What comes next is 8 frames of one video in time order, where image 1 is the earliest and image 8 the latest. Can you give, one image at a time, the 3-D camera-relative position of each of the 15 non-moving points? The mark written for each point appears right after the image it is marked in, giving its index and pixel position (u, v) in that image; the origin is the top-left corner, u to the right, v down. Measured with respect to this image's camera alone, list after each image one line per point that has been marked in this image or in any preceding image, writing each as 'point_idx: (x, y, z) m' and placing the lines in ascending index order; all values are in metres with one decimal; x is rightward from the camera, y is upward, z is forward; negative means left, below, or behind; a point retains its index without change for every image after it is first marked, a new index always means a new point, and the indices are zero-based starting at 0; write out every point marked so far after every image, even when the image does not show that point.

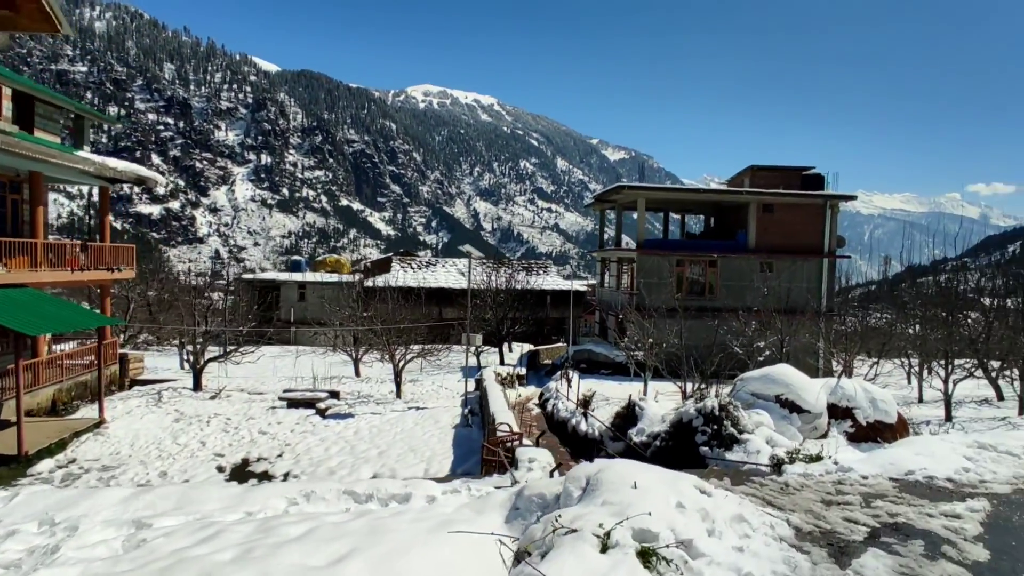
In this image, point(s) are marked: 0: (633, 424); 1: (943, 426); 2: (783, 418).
0: (+1.9, -2.1, +9.3) m
1: (+9.8, -3.1, +13.5) m
2: (+4.2, -2.0, +9.1) m
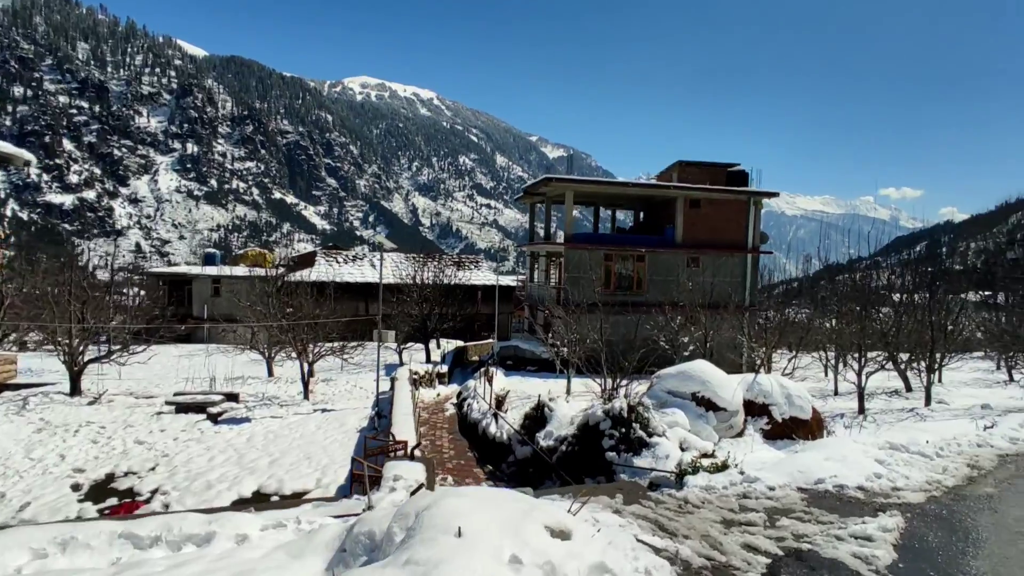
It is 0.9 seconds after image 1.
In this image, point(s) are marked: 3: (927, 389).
0: (+0.4, -2.0, +8.6) m
1: (+7.9, -3.0, +13.6) m
2: (+2.7, -1.9, +8.7) m
3: (+11.5, -2.8, +16.5) m
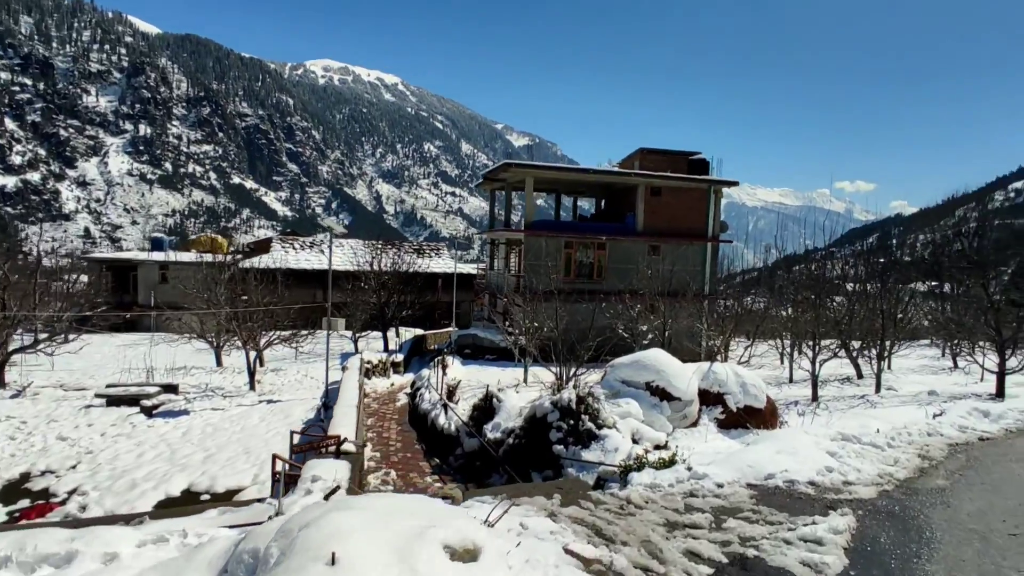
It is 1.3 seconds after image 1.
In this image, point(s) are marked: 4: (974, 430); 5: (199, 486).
0: (-0.3, -1.8, +8.3) m
1: (+6.8, -2.7, +13.7) m
2: (+2.0, -1.7, +8.5) m
3: (+10.3, -2.5, +16.8) m
4: (+5.1, -1.6, +6.6) m
5: (-4.4, -2.8, +8.4) m
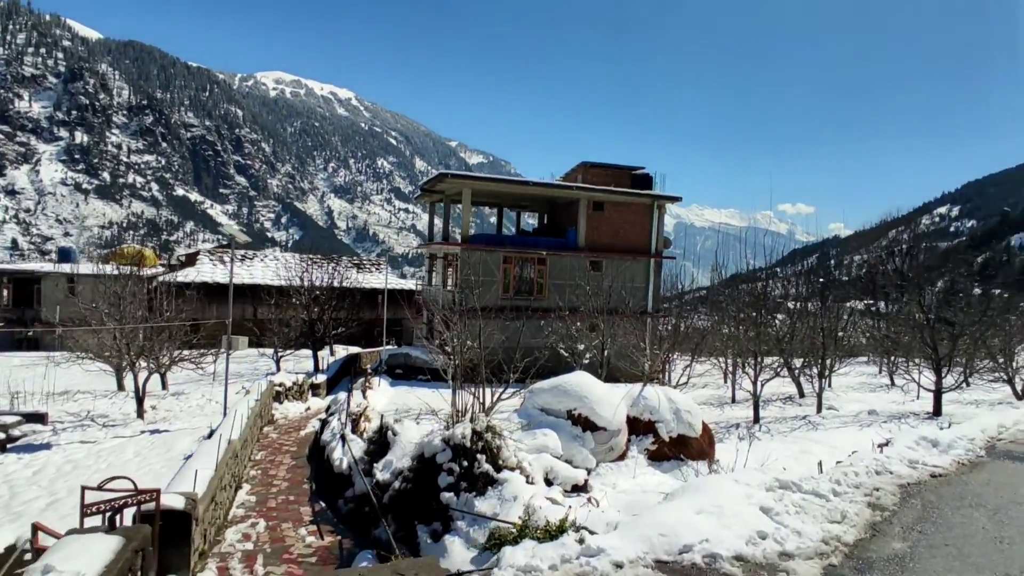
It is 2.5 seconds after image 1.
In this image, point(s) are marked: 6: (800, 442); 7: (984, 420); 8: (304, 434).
0: (-1.5, -2.0, +7.0) m
1: (+5.2, -3.1, +13.0) m
2: (+0.8, -1.9, +7.4) m
3: (+8.4, -2.9, +16.4) m
4: (+4.0, -1.7, +5.8) m
5: (-5.6, -2.9, +6.9) m
6: (+5.3, -2.9, +11.1) m
7: (+6.5, -1.8, +8.2) m
8: (-4.0, -2.8, +11.4) m
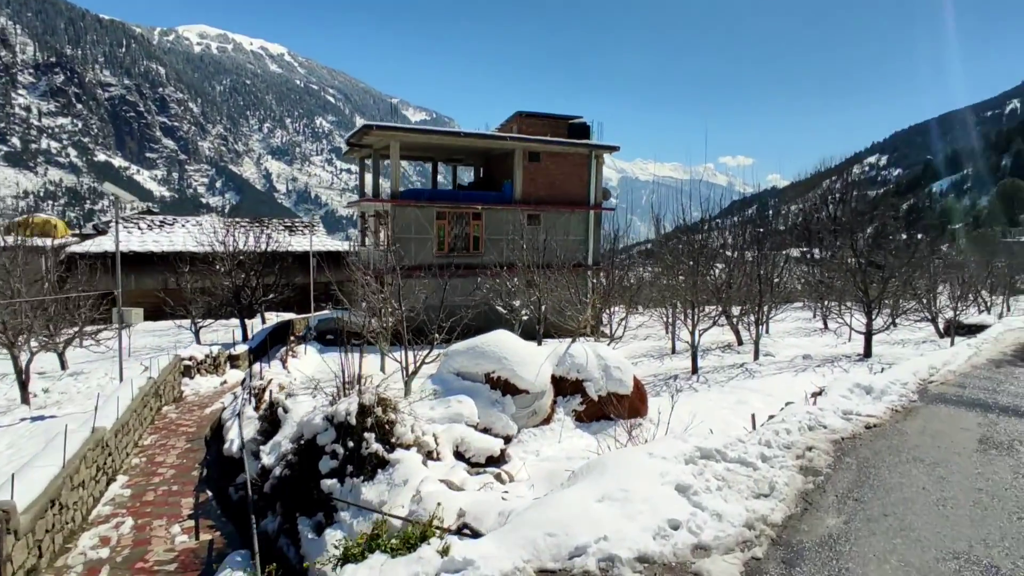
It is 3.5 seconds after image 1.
0: (-2.5, -1.5, +6.2) m
1: (+3.8, -2.0, +12.7) m
2: (-0.2, -1.3, +6.8) m
3: (+6.6, -1.5, +16.3) m
4: (+3.1, -1.2, +5.4) m
5: (-6.5, -2.7, +5.8) m
6: (+4.0, -1.9, +10.8) m
7: (+5.4, -1.0, +7.9) m
8: (-5.2, -2.2, +10.4) m
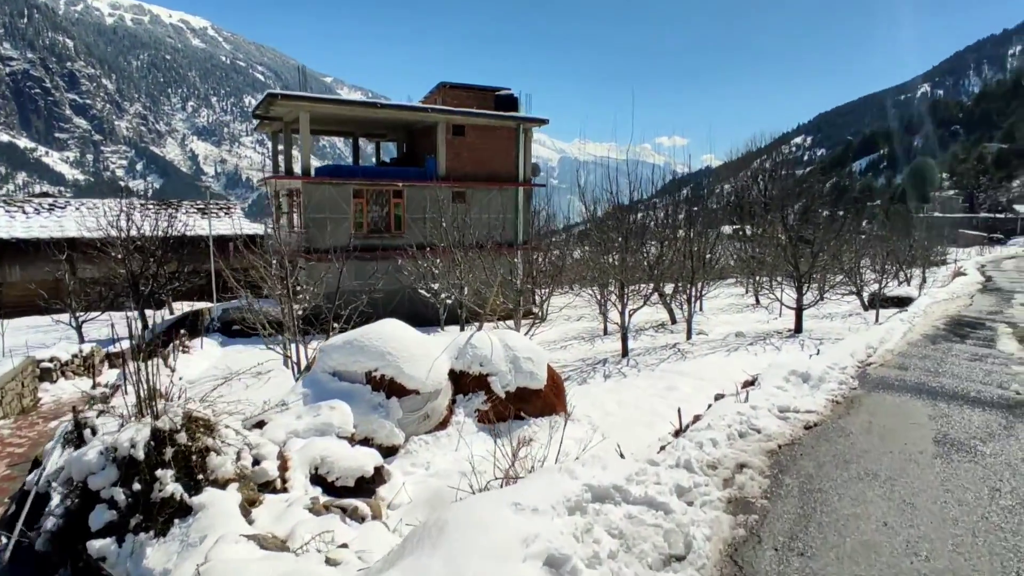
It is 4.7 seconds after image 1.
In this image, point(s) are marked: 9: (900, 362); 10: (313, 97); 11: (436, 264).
0: (-3.5, -1.4, +4.8) m
1: (+2.1, -1.5, +11.9) m
2: (-1.3, -1.2, +5.6) m
3: (+4.6, -0.9, +15.8) m
4: (+2.2, -0.9, +4.6) m
5: (-7.4, -2.7, +4.1) m
6: (+2.6, -1.5, +10.0) m
7: (+4.2, -0.6, +7.3) m
8: (-6.6, -2.0, +8.7) m
9: (+4.1, -0.8, +6.4) m
10: (-6.1, +5.8, +18.3) m
11: (-1.9, +0.7, +16.1) m
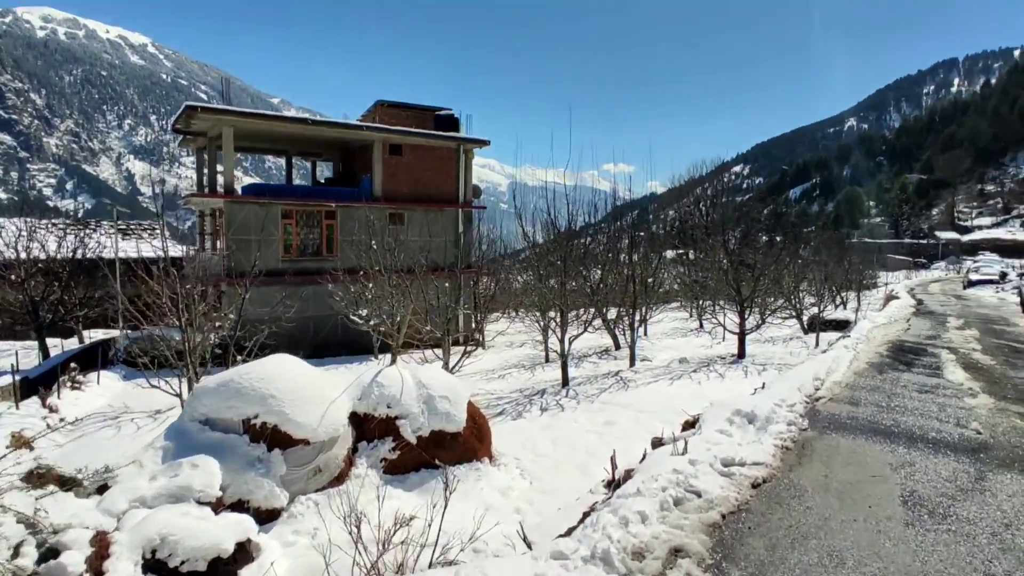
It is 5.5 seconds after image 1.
0: (-4.1, -1.6, +3.7) m
1: (+0.8, -2.0, +11.2) m
2: (-2.0, -1.4, +4.7) m
3: (+3.0, -1.5, +15.3) m
4: (+1.5, -1.1, +3.9) m
5: (-8.0, -2.8, +2.5) m
6: (+1.4, -1.9, +9.4) m
7: (+3.2, -0.9, +6.8) m
8: (-7.6, -2.4, +7.3) m
9: (+3.3, -1.1, +5.9) m
10: (-7.9, +5.1, +17.1) m
11: (-3.5, 0.0, +15.1) m
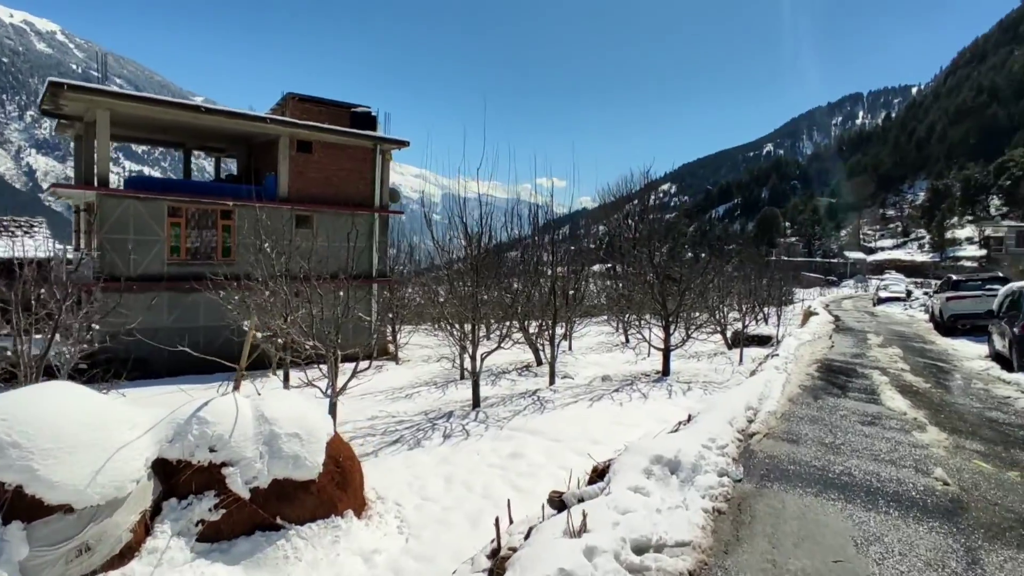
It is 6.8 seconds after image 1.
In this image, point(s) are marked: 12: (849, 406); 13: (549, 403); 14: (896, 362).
0: (-4.9, -1.6, +2.0) m
1: (-0.8, -2.2, +10.0) m
2: (-2.9, -1.4, +3.2) m
3: (+0.9, -1.8, +14.3) m
4: (+0.7, -1.2, +2.8) m
5: (-8.6, -2.7, +0.4) m
6: (0.0, -2.1, +8.2) m
7: (+2.1, -1.1, +5.9) m
8: (-8.7, -2.3, +5.2) m
9: (+2.3, -1.2, +5.0) m
10: (-10.1, +5.0, +15.0) m
11: (-5.6, -0.2, +13.4) m
12: (+3.4, -1.2, +6.0) m
13: (+0.7, -2.1, +11.0) m
14: (+6.2, -1.2, +9.6) m
